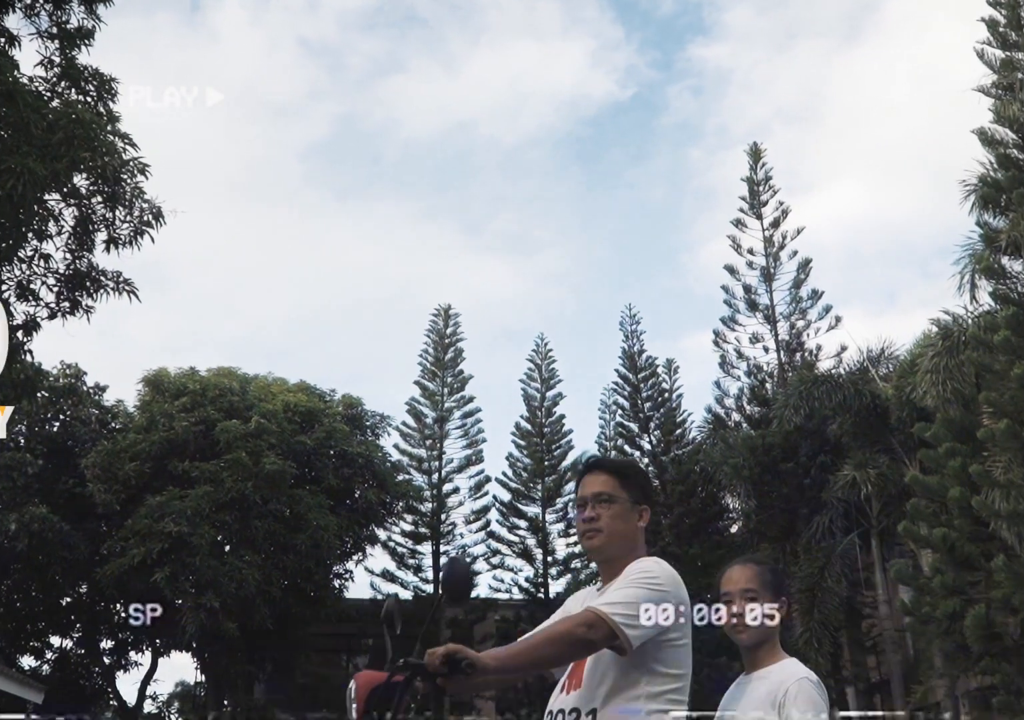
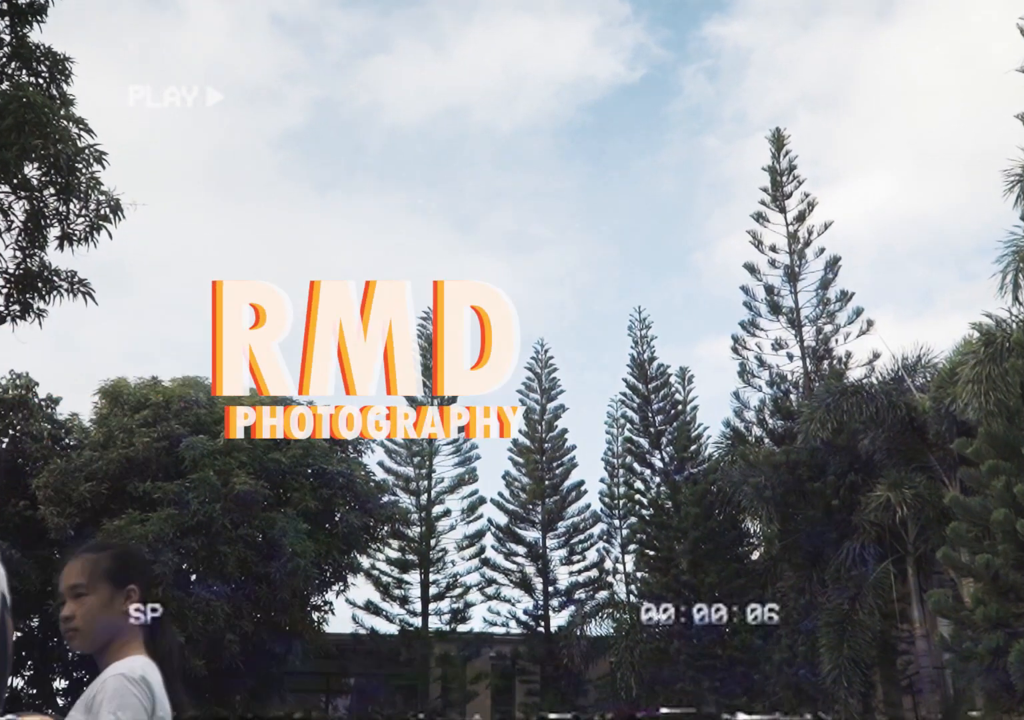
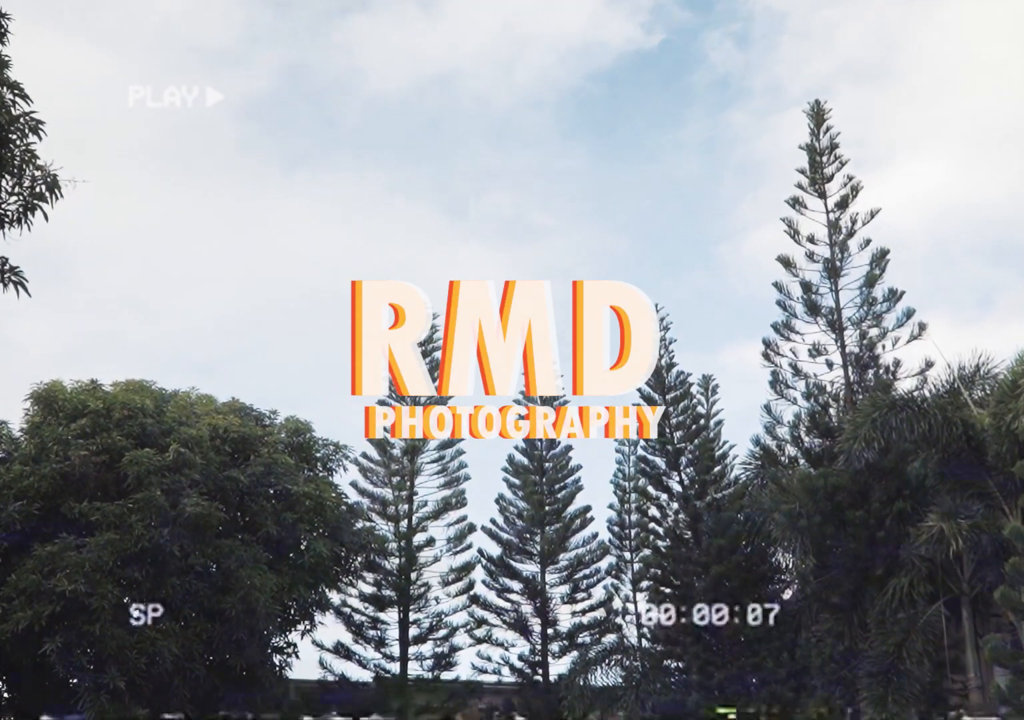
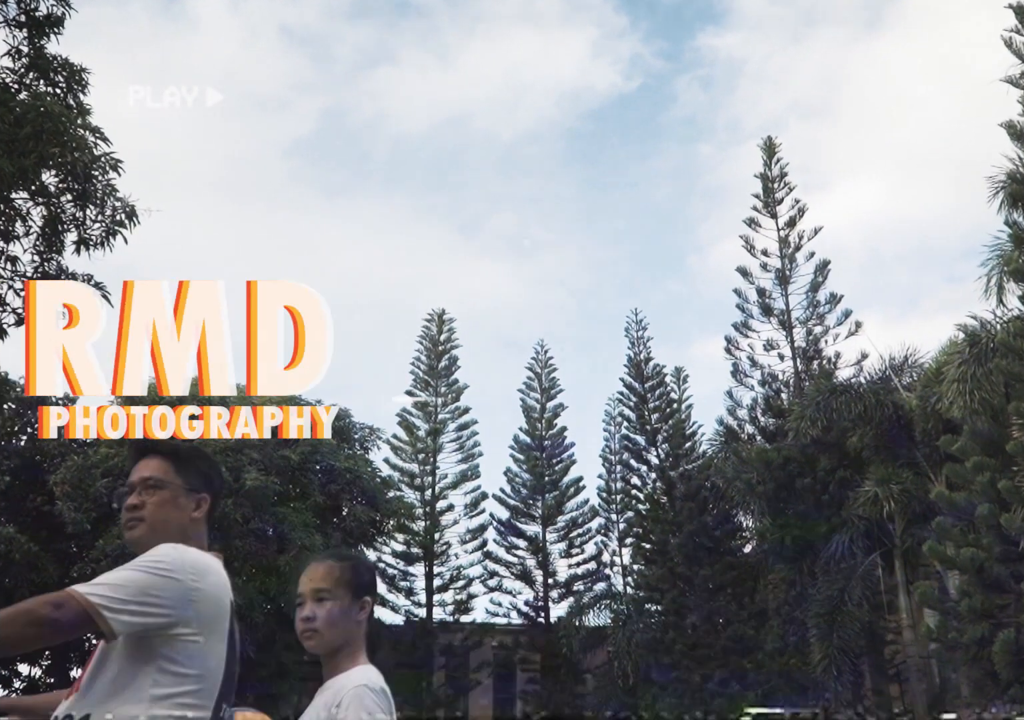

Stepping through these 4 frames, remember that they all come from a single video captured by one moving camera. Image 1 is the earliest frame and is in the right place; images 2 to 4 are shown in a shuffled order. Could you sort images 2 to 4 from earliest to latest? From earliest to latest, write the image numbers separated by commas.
4, 2, 3
